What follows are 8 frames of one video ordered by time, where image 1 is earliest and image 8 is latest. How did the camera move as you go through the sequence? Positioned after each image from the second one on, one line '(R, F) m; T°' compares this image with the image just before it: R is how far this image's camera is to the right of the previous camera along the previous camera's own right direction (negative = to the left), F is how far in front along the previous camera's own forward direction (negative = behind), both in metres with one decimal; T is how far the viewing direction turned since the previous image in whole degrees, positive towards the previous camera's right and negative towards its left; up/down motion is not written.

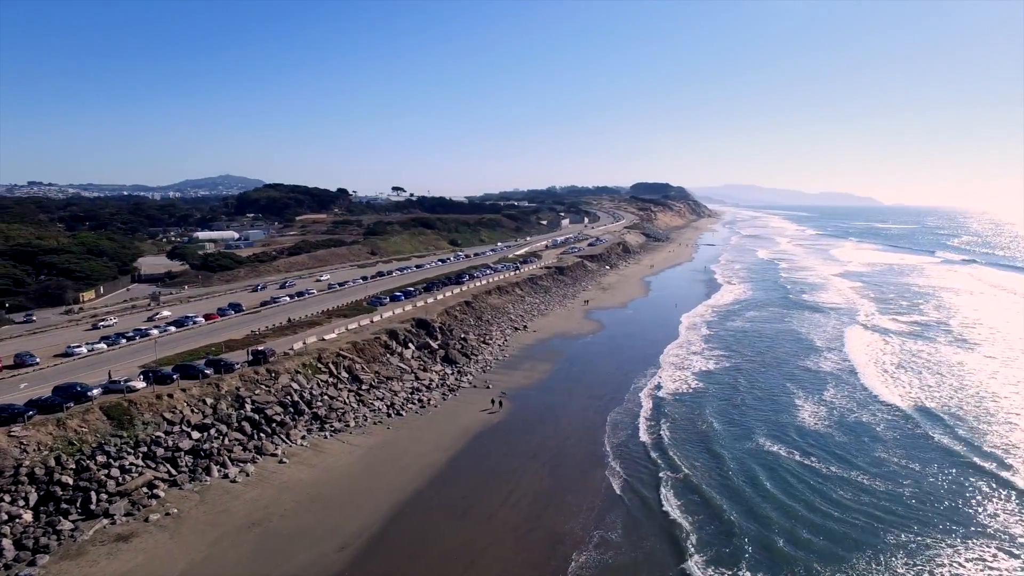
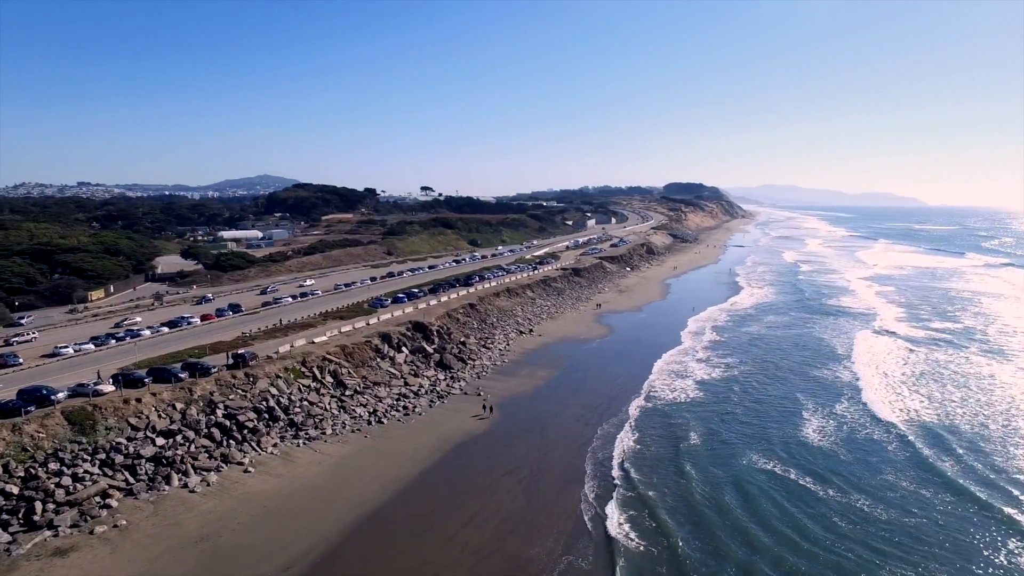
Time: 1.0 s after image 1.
(+1.7, +1.1) m; -3°
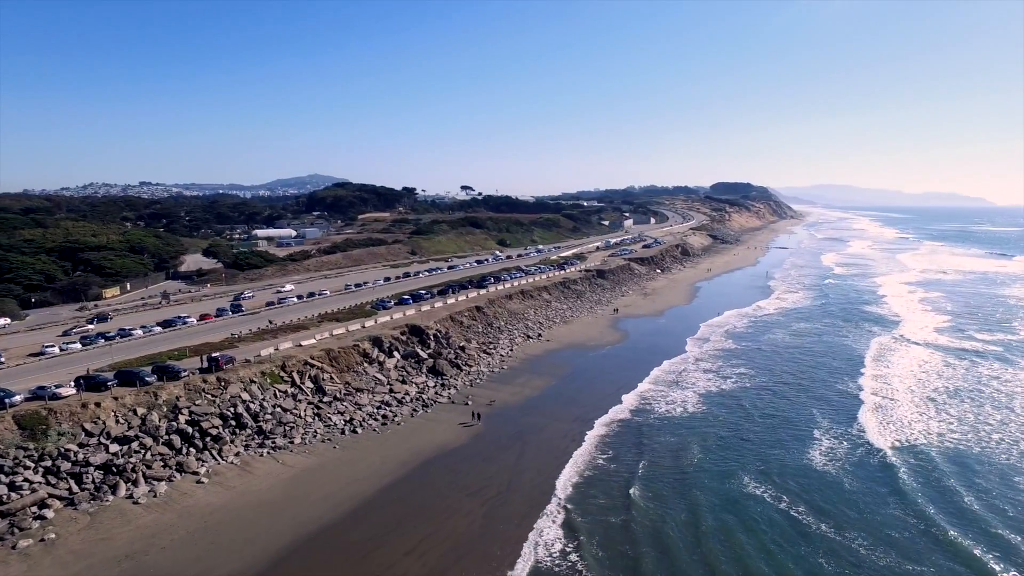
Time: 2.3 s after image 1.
(+2.2, +1.4) m; -4°
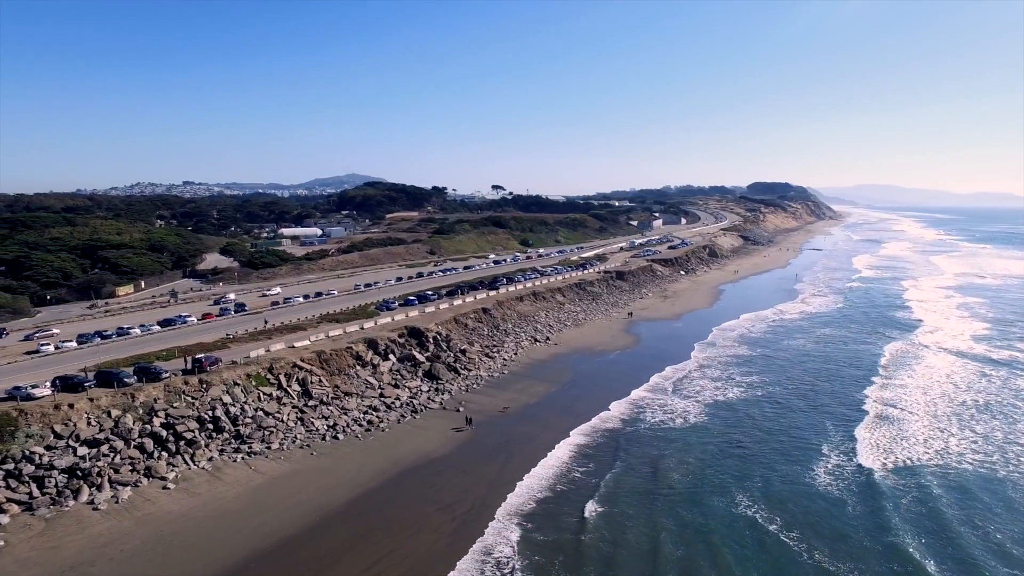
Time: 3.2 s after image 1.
(+1.5, +1.0) m; -3°
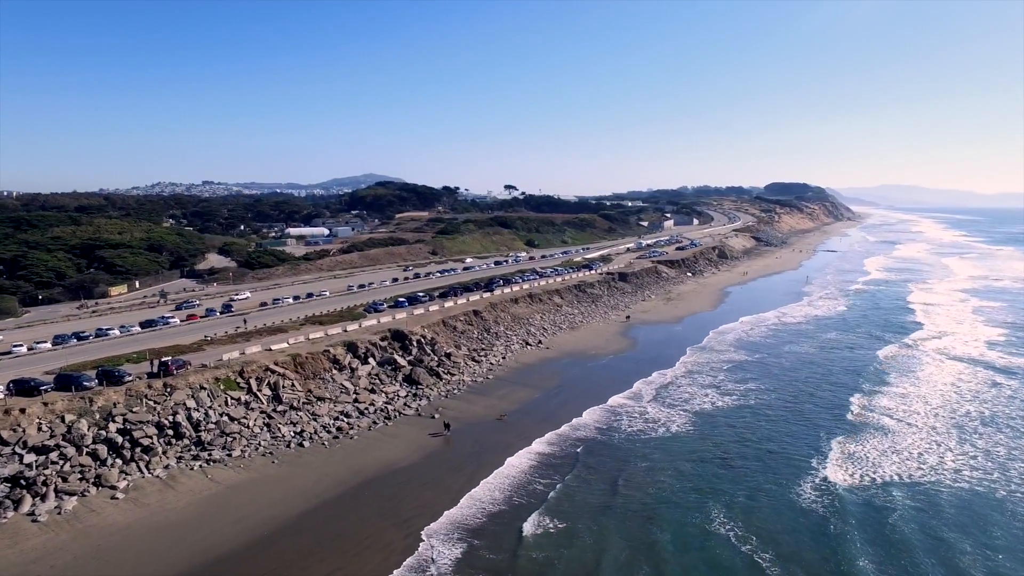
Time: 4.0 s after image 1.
(+1.4, +0.9) m; -1°
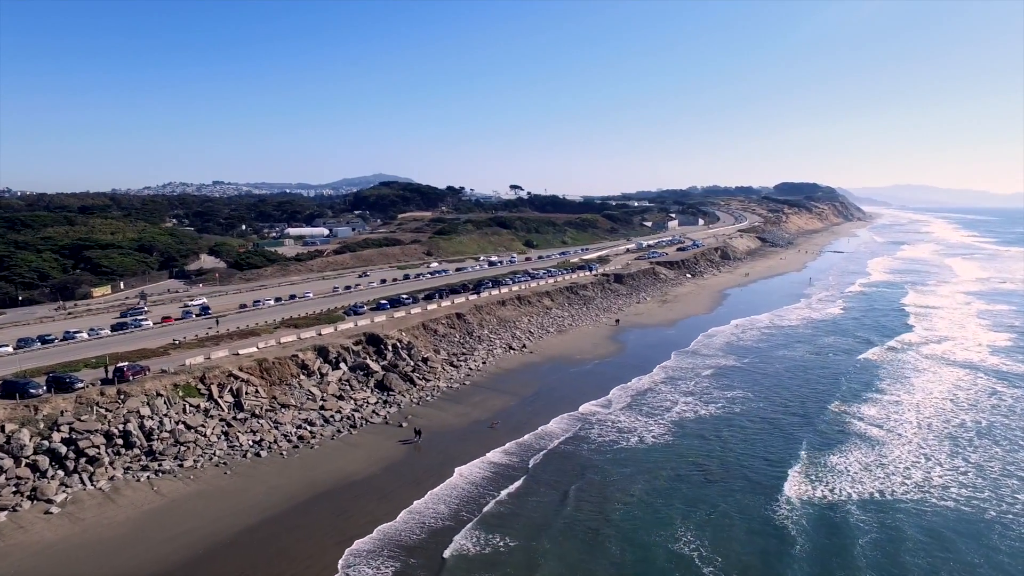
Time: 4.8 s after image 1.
(+1.5, +0.8) m; -1°
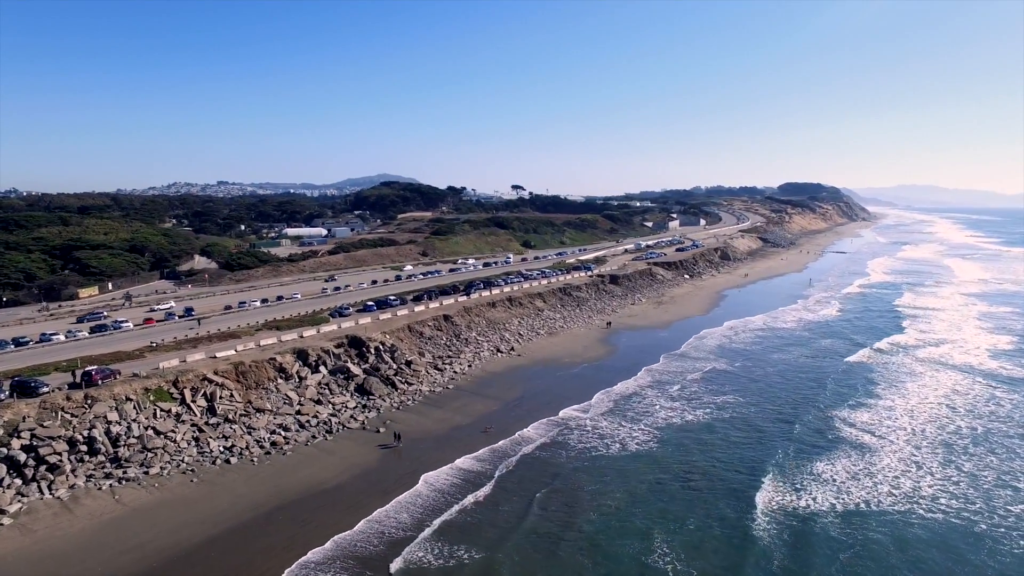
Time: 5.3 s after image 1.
(+0.9, +0.5) m; 0°
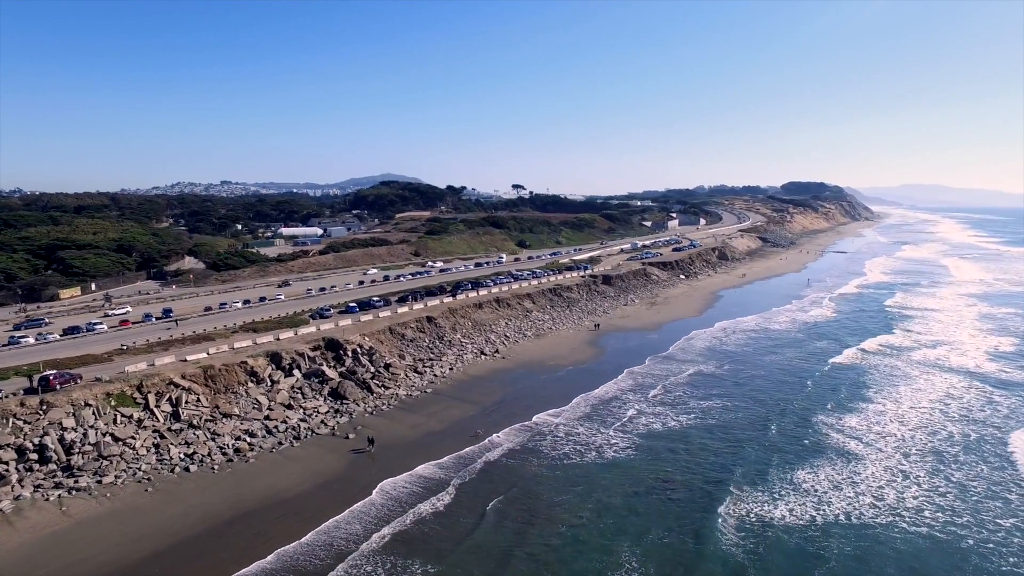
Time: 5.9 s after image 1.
(+1.0, +0.7) m; 0°
